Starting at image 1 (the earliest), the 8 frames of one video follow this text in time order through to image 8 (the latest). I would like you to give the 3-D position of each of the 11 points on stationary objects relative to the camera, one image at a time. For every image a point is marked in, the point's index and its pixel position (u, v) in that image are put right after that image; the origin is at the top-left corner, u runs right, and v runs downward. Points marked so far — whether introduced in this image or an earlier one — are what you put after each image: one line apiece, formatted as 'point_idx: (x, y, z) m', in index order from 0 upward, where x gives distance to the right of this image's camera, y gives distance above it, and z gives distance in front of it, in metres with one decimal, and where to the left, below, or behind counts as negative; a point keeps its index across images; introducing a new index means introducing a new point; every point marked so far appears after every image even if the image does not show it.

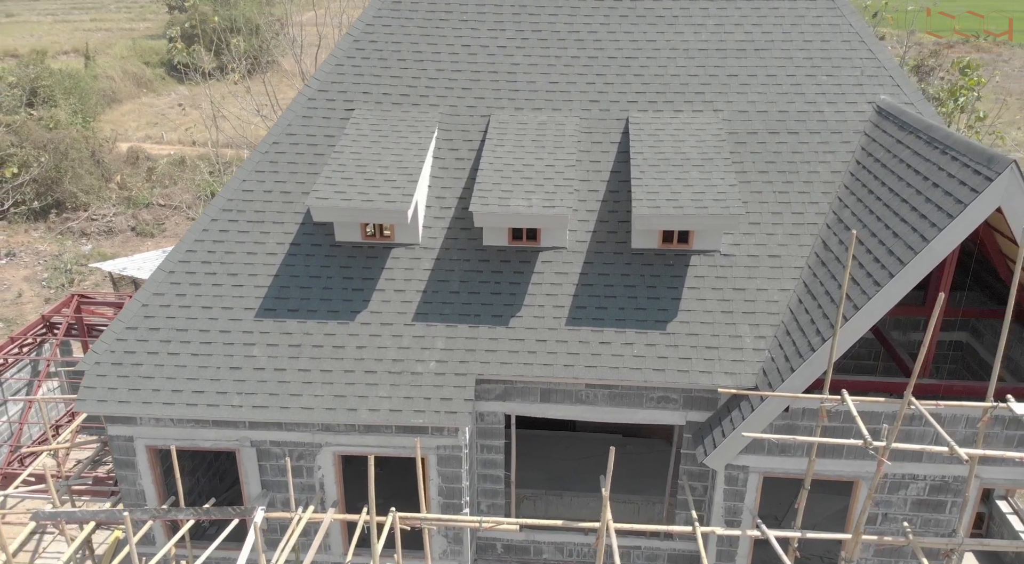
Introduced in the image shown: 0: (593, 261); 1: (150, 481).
0: (+1.5, +0.4, +16.0) m
1: (-6.3, -3.5, +16.0) m
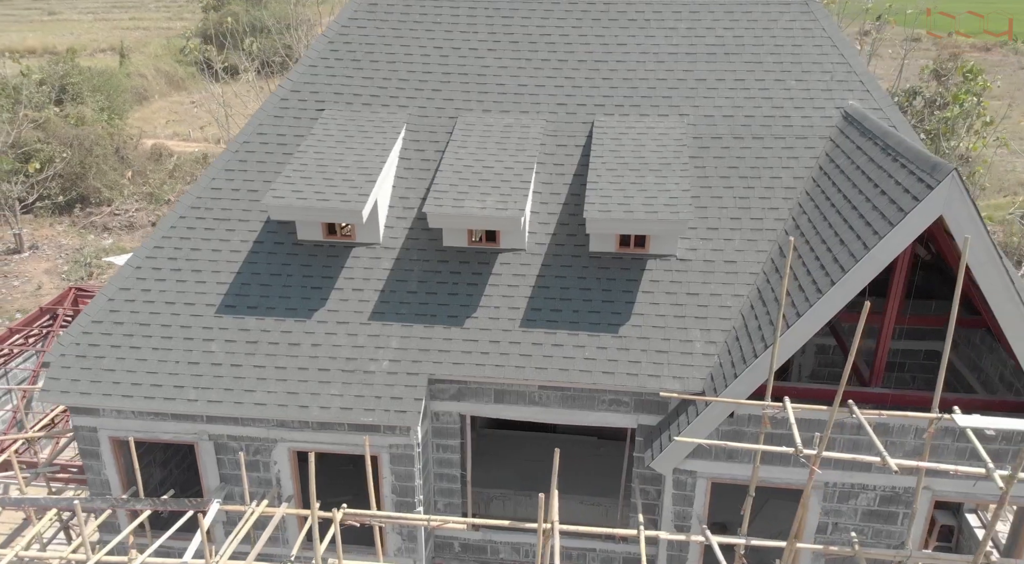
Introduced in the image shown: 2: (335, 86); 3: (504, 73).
0: (+0.7, +0.3, +16.1) m
1: (-7.1, -3.4, +16.4) m
2: (-3.5, +3.9, +17.9) m
3: (-0.1, +4.1, +17.9) m
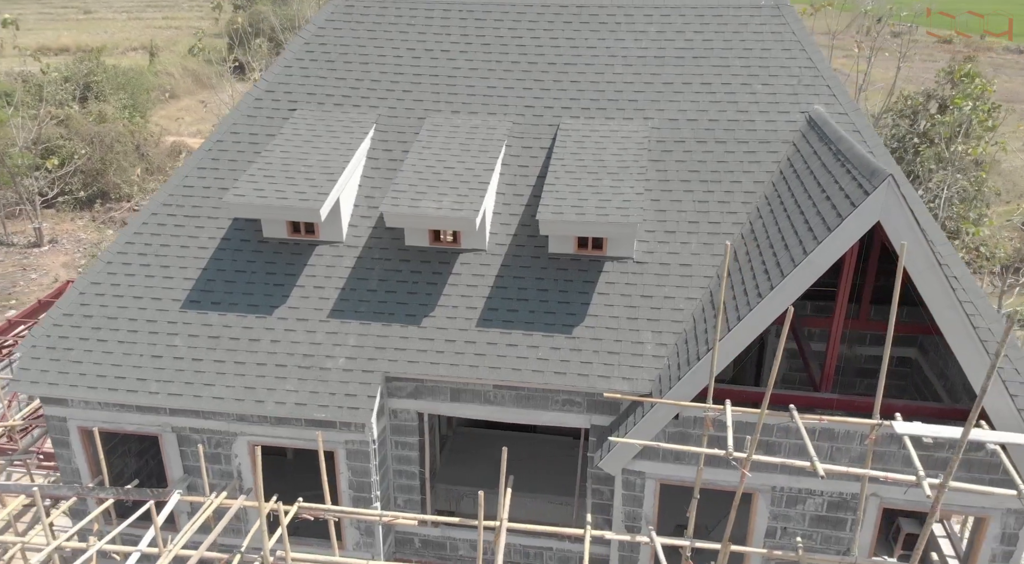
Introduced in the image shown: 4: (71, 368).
0: (0.0, +0.3, +16.2) m
1: (-7.9, -3.3, +16.8) m
2: (-4.1, +3.9, +18.2) m
3: (-0.7, +4.1, +18.0) m
4: (-7.7, -1.5, +16.0) m
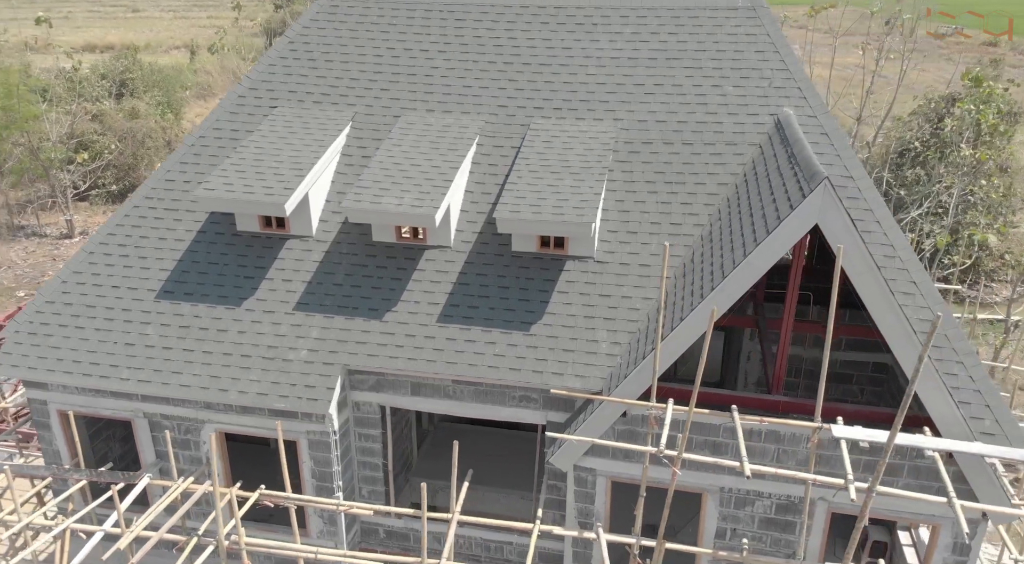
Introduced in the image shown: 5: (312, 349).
0: (-0.7, +0.4, +16.5) m
1: (-8.6, -3.1, +17.4) m
2: (-4.6, +4.0, +18.7) m
3: (-1.2, +4.2, +18.3) m
4: (-8.4, -1.3, +16.6) m
5: (-3.5, -1.2, +16.0) m
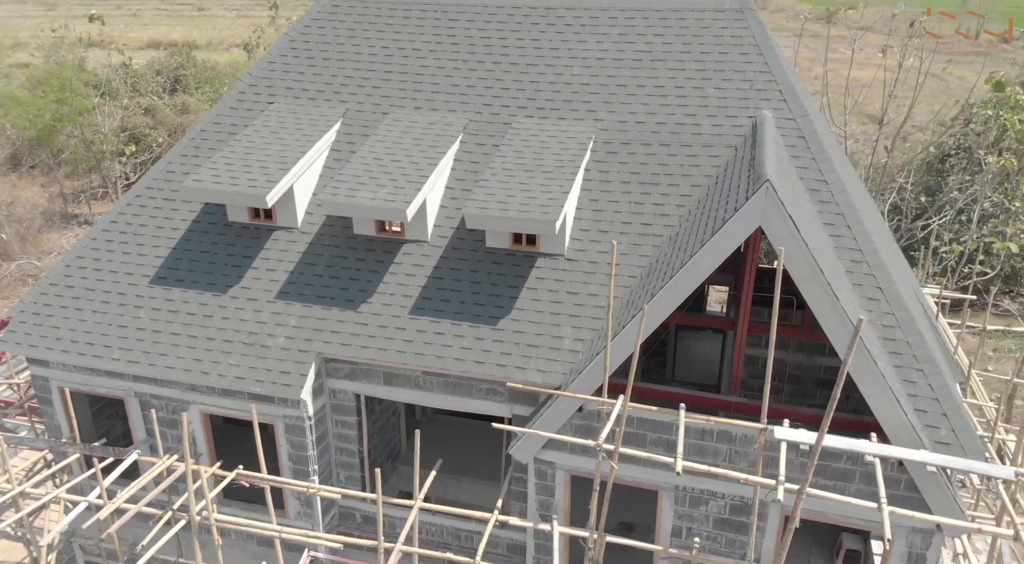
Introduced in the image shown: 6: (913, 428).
0: (-1.2, +0.5, +16.9) m
1: (-9.0, -2.7, +18.4) m
2: (-4.8, +4.3, +19.3) m
3: (-1.5, +4.3, +18.8) m
4: (-8.9, -1.0, +17.6) m
5: (-4.1, -1.0, +16.6) m
6: (+5.9, -2.2, +13.4) m
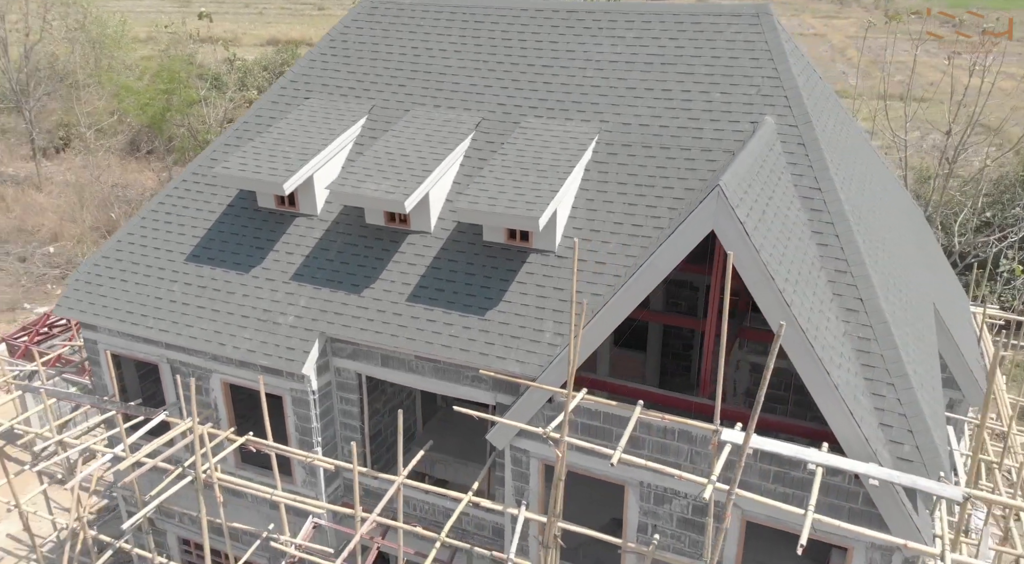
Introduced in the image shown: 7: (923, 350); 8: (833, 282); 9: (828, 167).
0: (-1.2, +0.7, +17.7) m
1: (-9.0, -2.2, +20.3) m
2: (-4.3, +4.6, +20.6) m
3: (-1.1, +4.5, +19.6) m
4: (-8.8, -0.4, +19.4) m
5: (-4.2, -0.7, +17.8) m
6: (+5.2, -2.3, +13.3) m
7: (+7.1, -1.2, +15.7) m
8: (+5.3, 0.0, +15.2) m
9: (+5.6, +2.1, +16.3) m
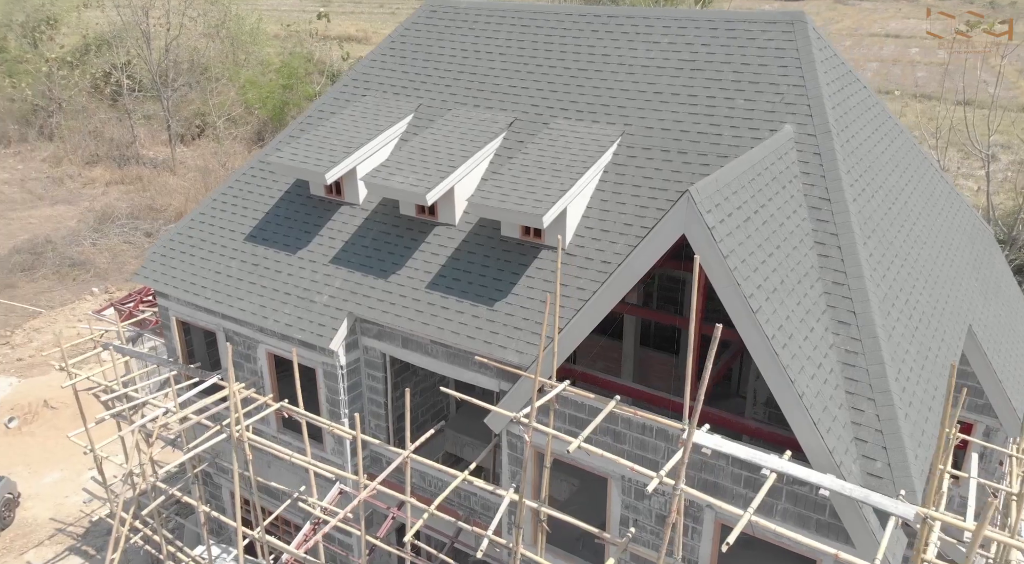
0: (-0.8, +0.9, +18.6) m
1: (-8.2, -1.5, +22.3) m
2: (-3.2, +5.0, +21.9) m
3: (-0.2, +4.6, +20.4) m
4: (-8.1, +0.2, +21.5) m
5: (-3.8, -0.3, +19.2) m
6: (+4.6, -2.5, +13.3) m
7: (+7.0, -1.5, +15.4) m
8: (+5.2, -0.2, +15.1) m
9: (+5.8, +1.9, +16.2) m
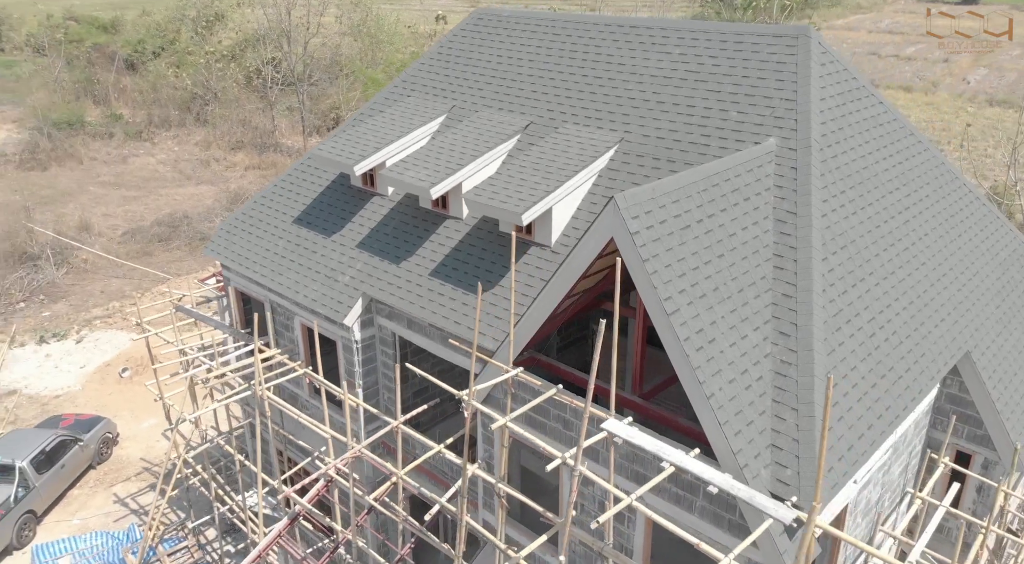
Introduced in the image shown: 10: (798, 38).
0: (-0.8, +1.1, +20.0) m
1: (-7.5, -0.8, +25.0) m
2: (-2.2, +5.3, +23.6) m
3: (+0.4, +4.8, +21.6) m
4: (-7.5, +0.9, +24.1) m
5: (-3.7, +0.1, +21.1) m
6: (+3.4, -2.6, +13.8) m
7: (+6.1, -1.8, +15.4) m
8: (+4.5, -0.4, +15.5) m
9: (+5.4, +1.6, +16.4) m
10: (+5.7, +4.8, +18.3) m
